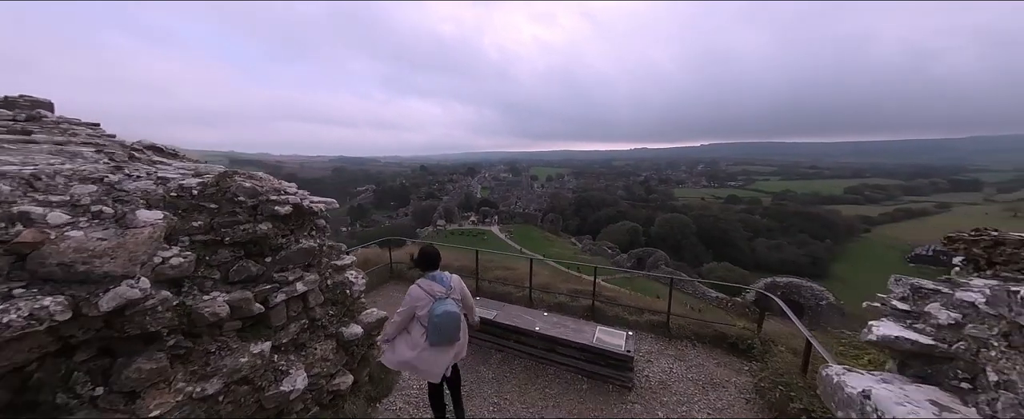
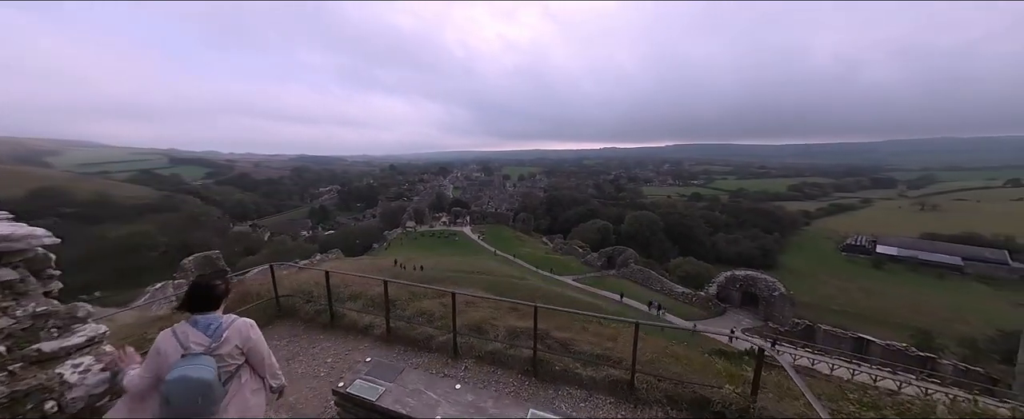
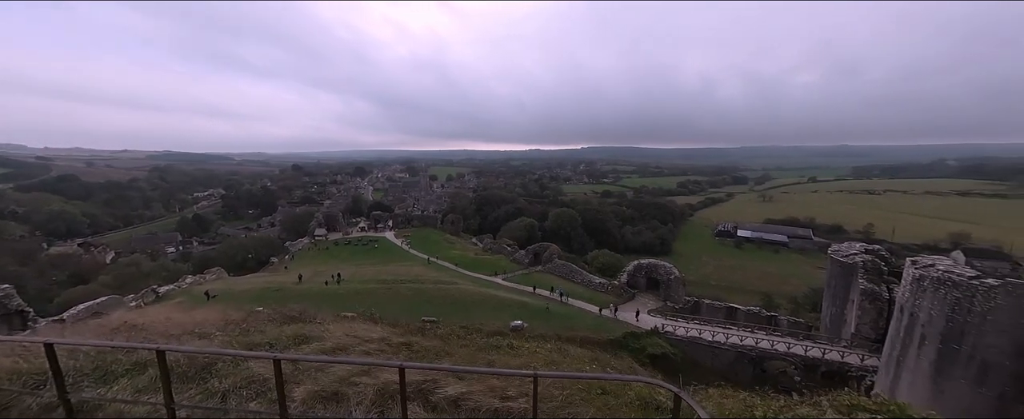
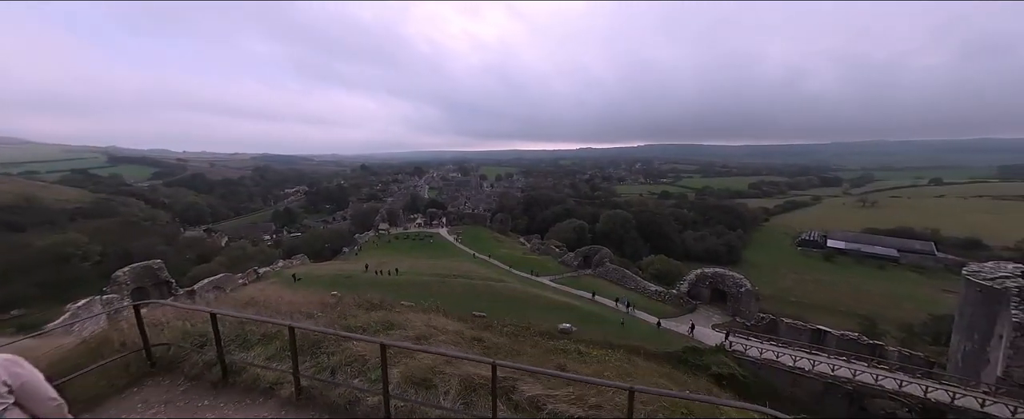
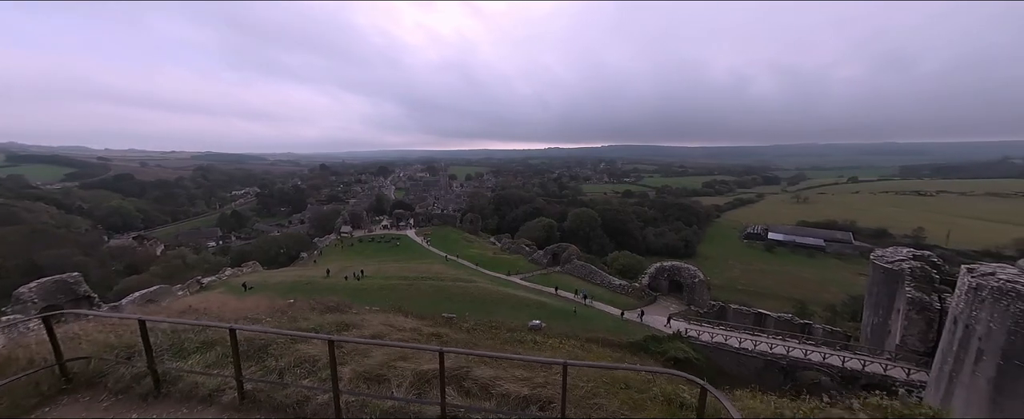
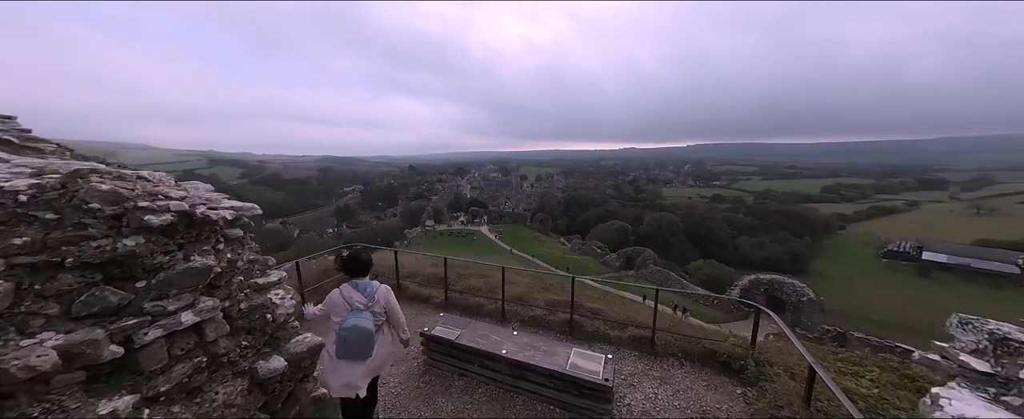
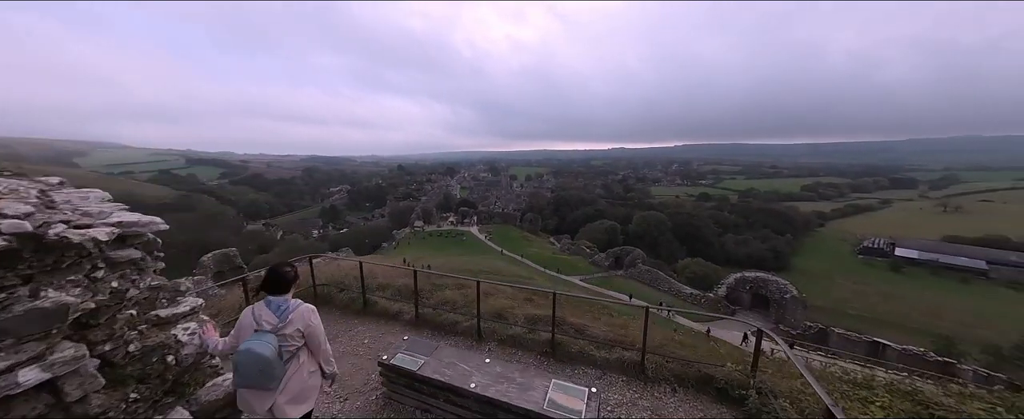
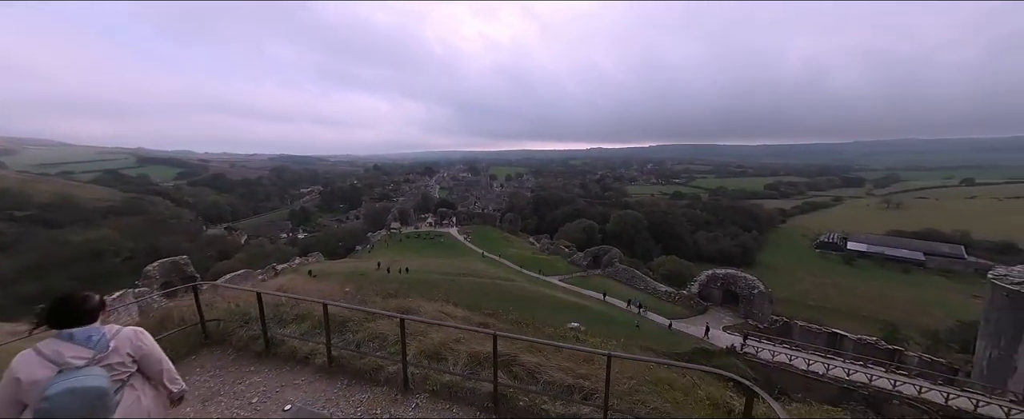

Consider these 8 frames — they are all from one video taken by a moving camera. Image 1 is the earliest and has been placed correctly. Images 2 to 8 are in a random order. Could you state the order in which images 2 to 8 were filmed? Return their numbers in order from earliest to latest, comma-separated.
6, 7, 2, 8, 4, 5, 3
